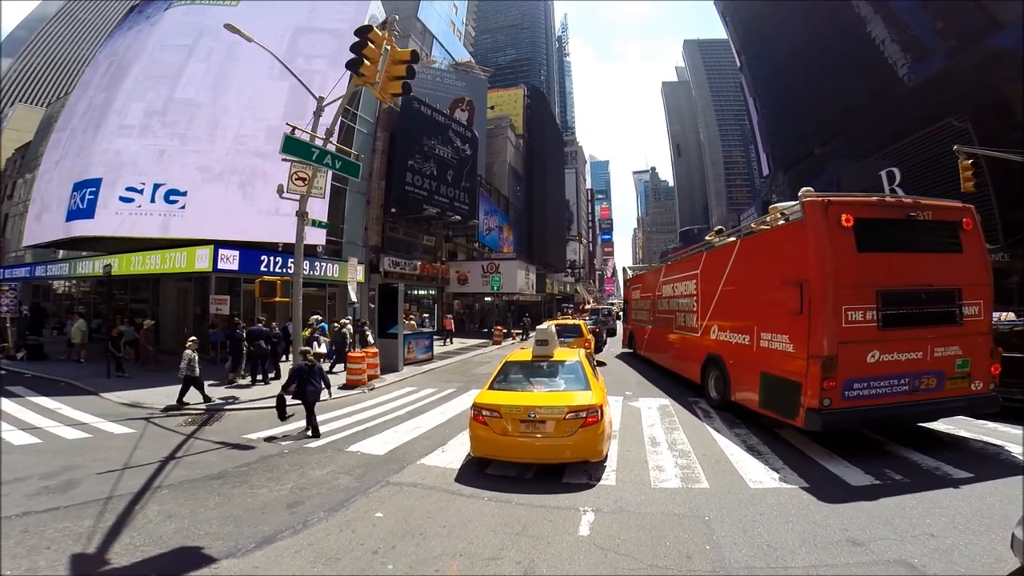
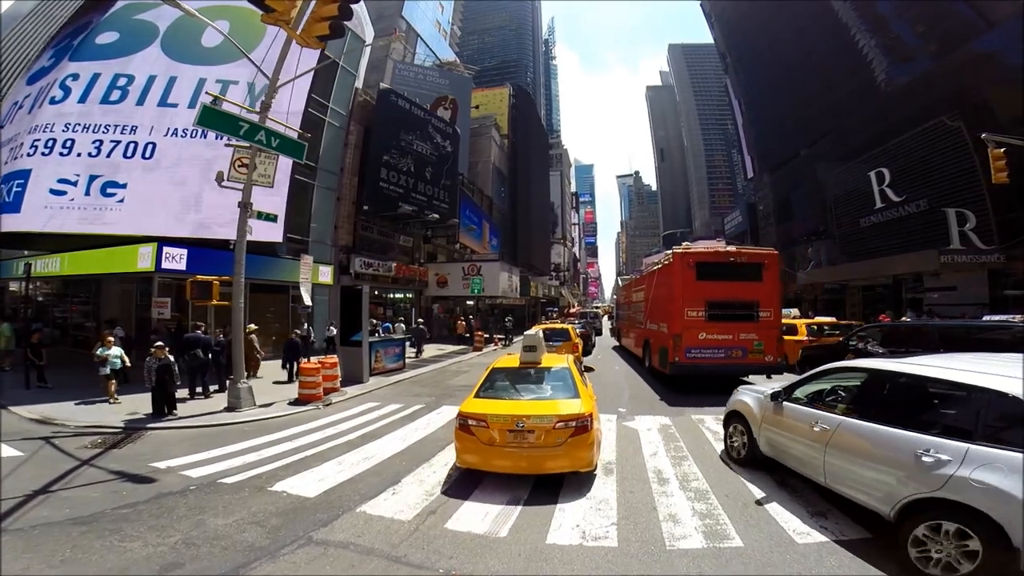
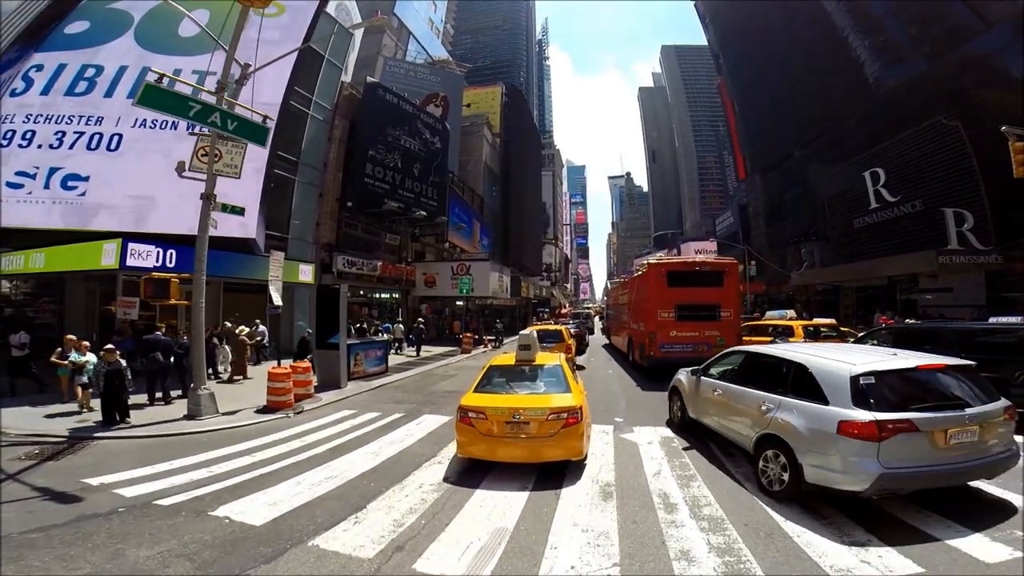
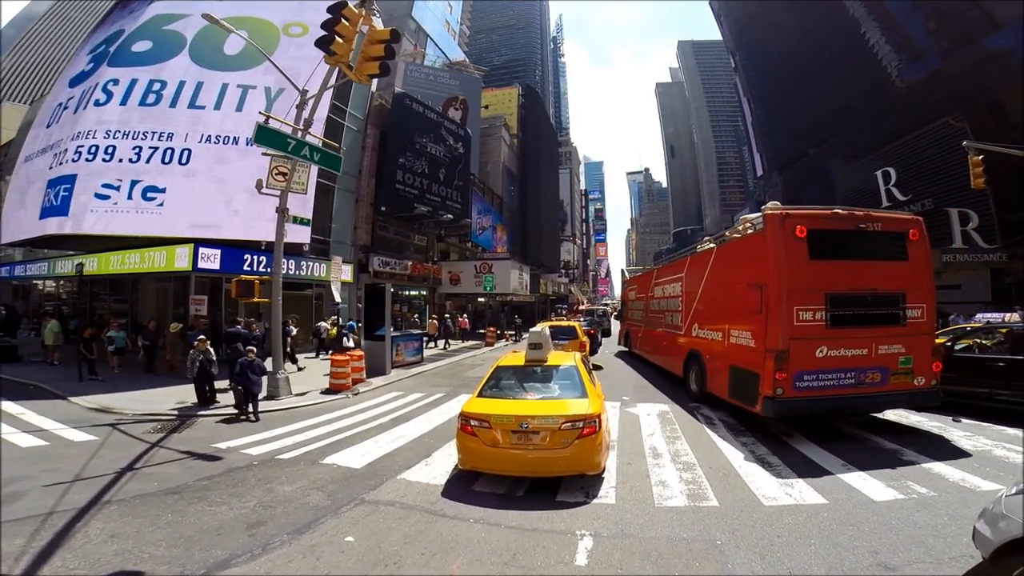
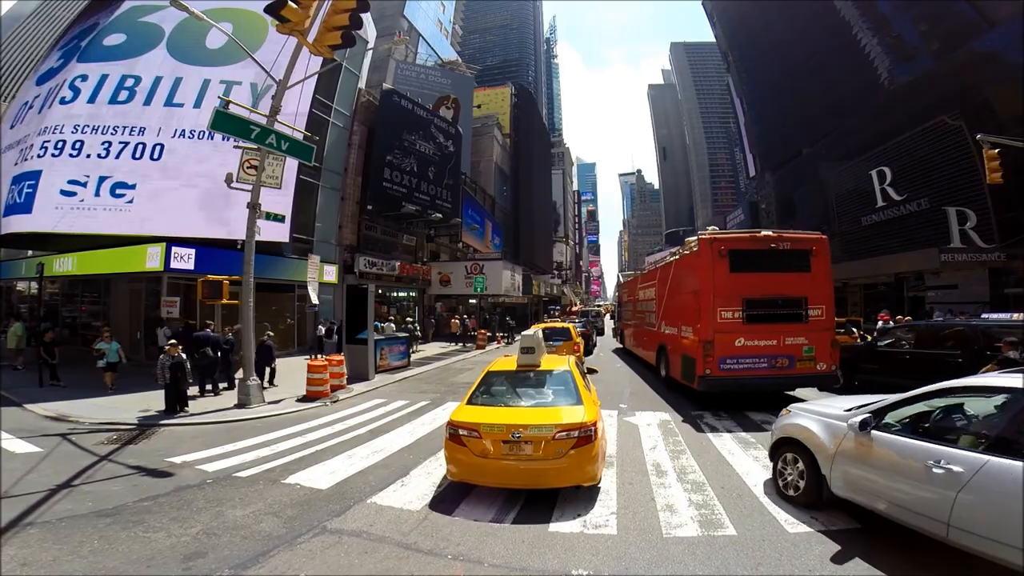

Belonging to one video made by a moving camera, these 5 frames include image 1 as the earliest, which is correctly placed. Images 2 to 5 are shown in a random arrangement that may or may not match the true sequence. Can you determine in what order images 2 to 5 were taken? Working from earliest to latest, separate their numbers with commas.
4, 5, 2, 3
